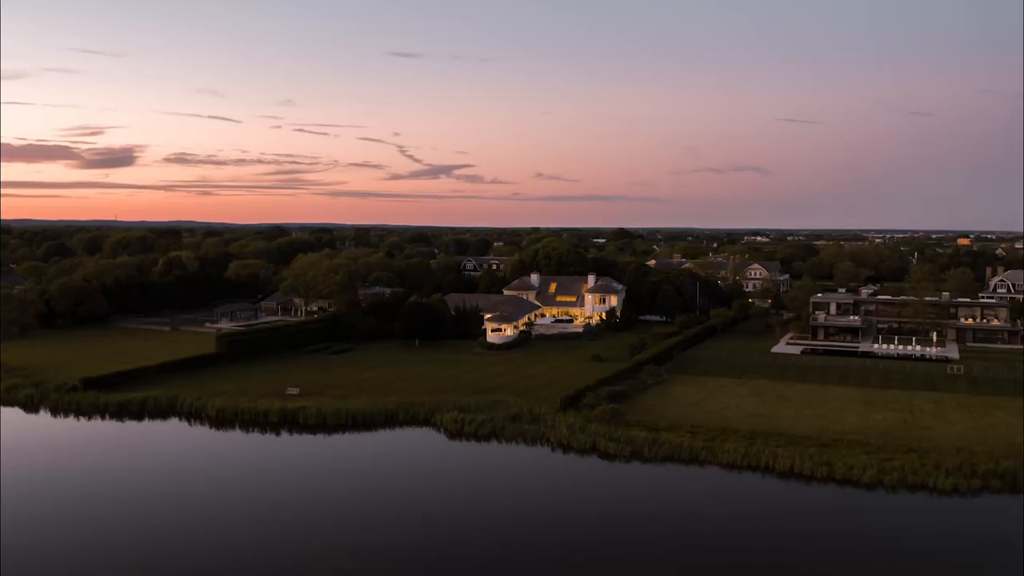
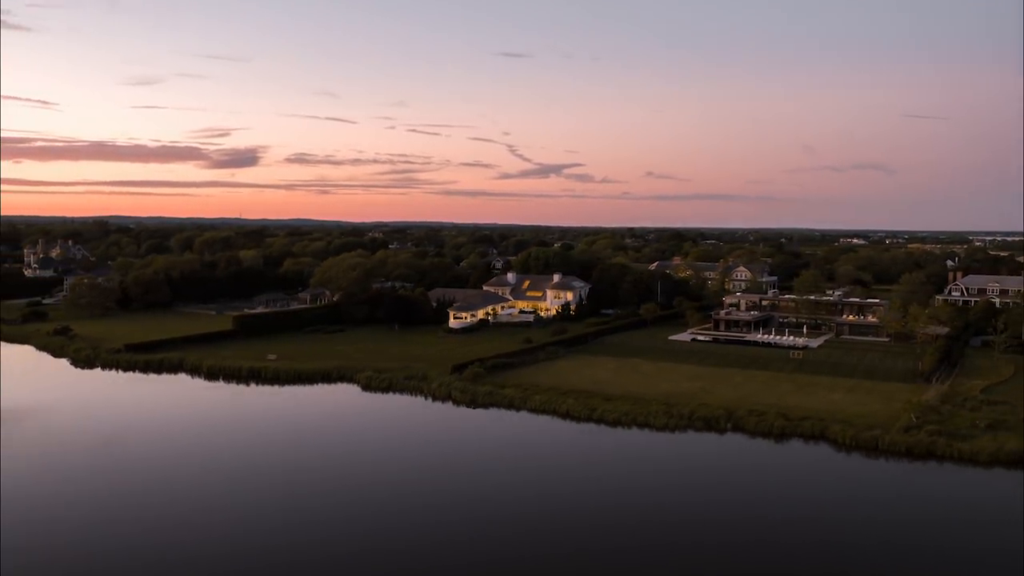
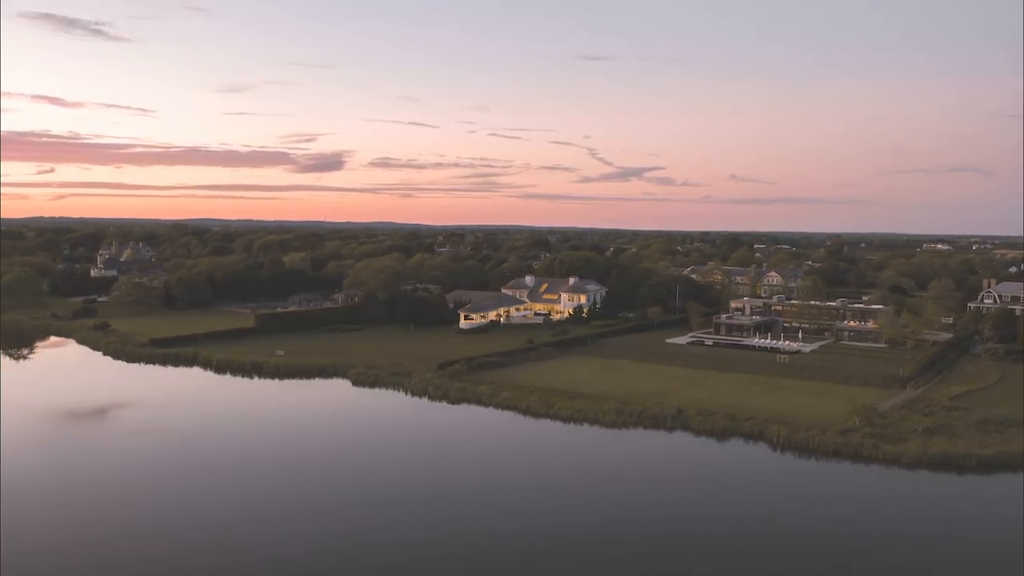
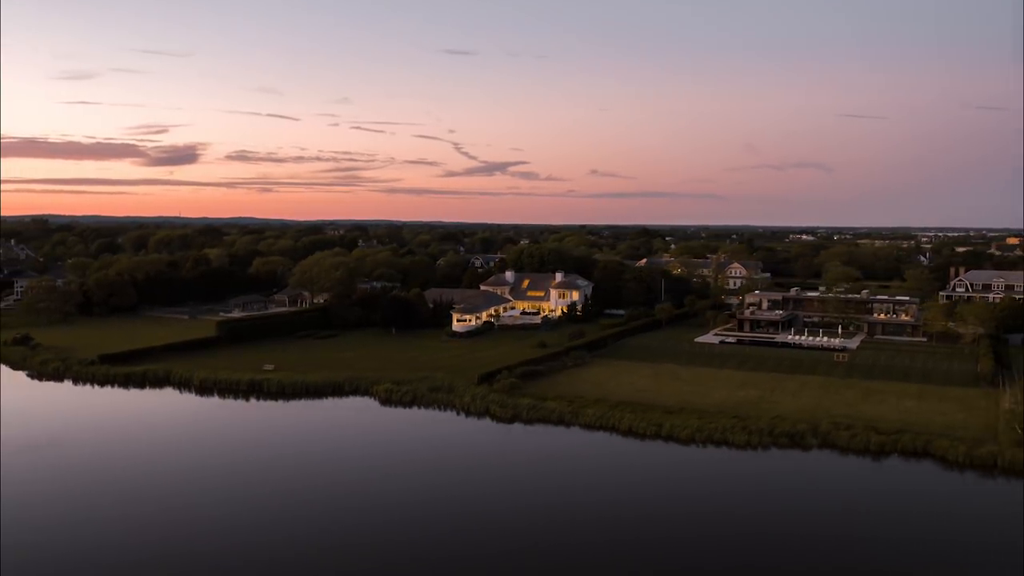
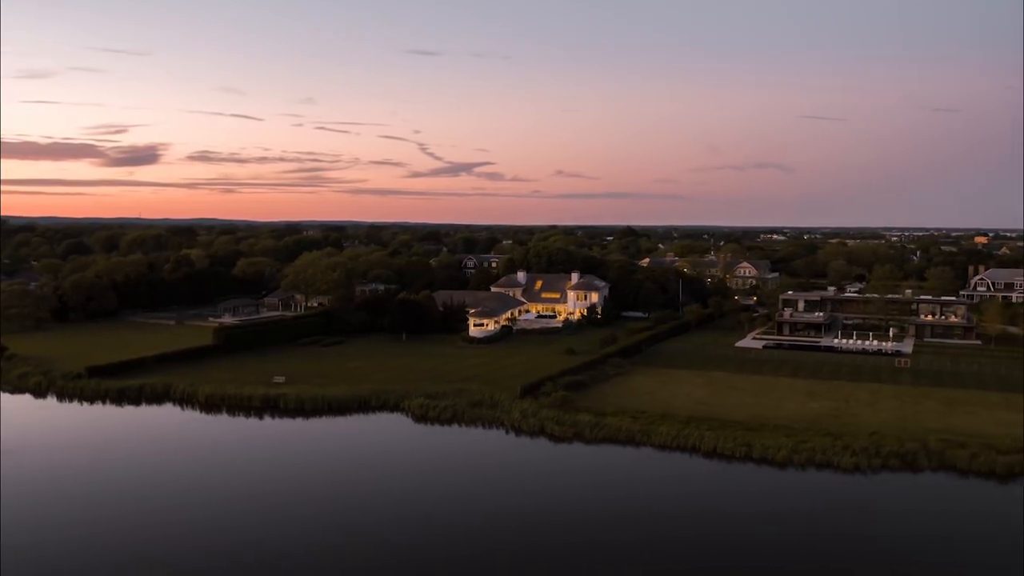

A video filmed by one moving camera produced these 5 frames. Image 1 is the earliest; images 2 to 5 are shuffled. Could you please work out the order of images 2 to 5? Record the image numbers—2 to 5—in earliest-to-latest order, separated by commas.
5, 4, 2, 3
